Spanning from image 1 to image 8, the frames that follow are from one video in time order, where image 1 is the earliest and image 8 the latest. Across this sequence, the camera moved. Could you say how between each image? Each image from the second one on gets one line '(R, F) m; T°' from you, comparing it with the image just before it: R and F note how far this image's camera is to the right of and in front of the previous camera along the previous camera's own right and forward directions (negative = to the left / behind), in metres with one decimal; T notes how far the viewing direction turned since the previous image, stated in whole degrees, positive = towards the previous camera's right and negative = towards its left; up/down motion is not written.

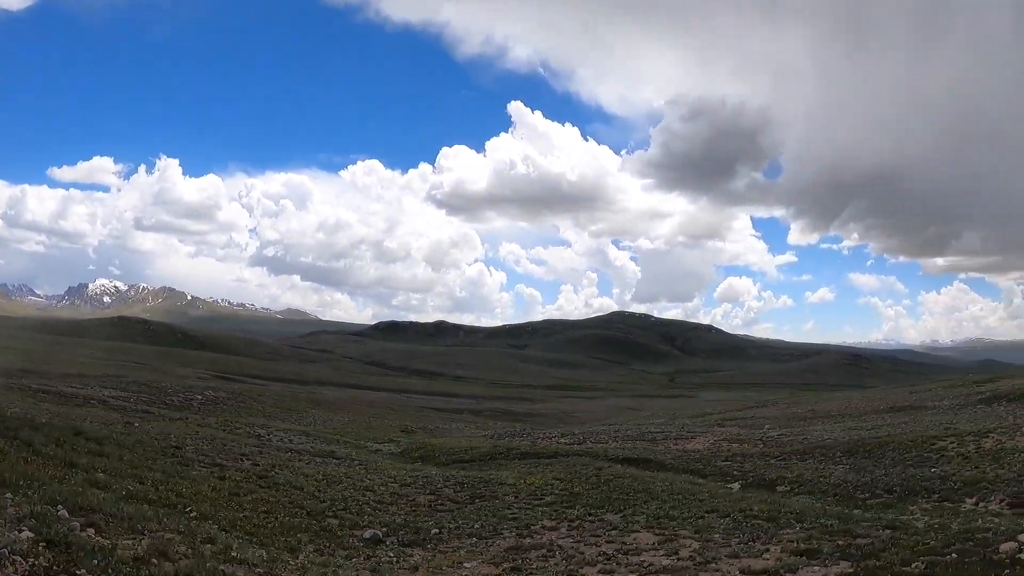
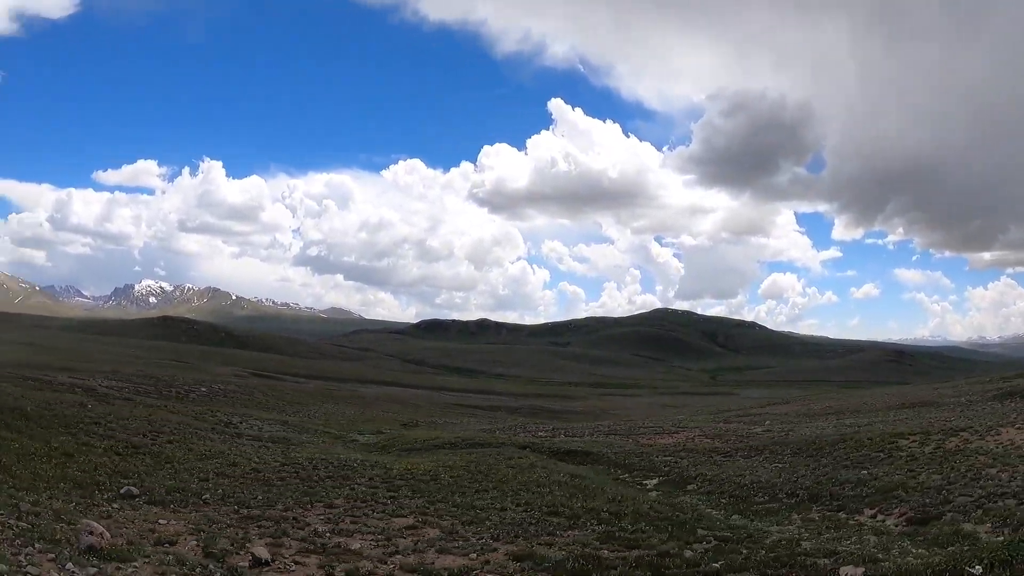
(+8.7, +5.4) m; -2°
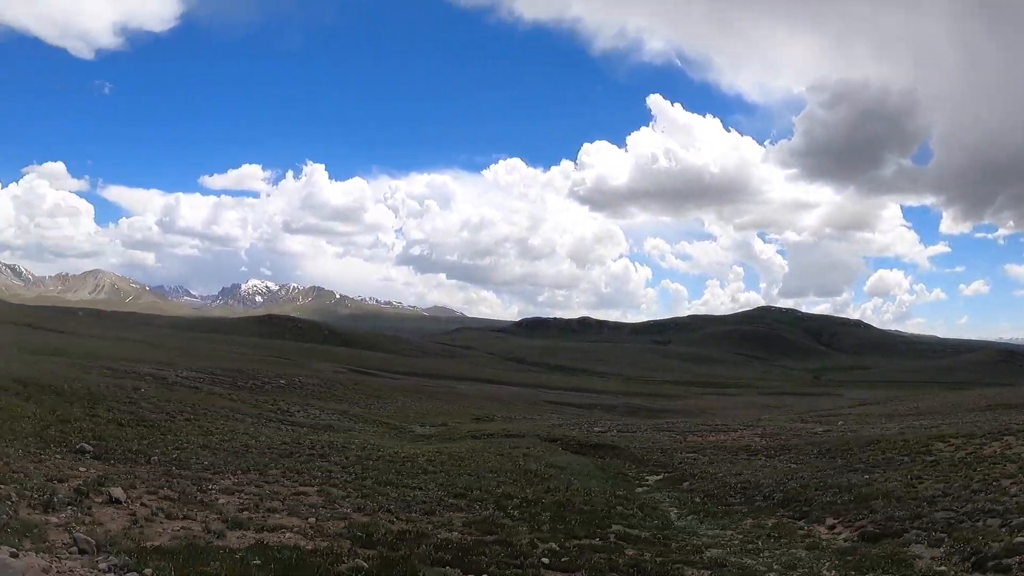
(+5.0, +1.5) m; -7°
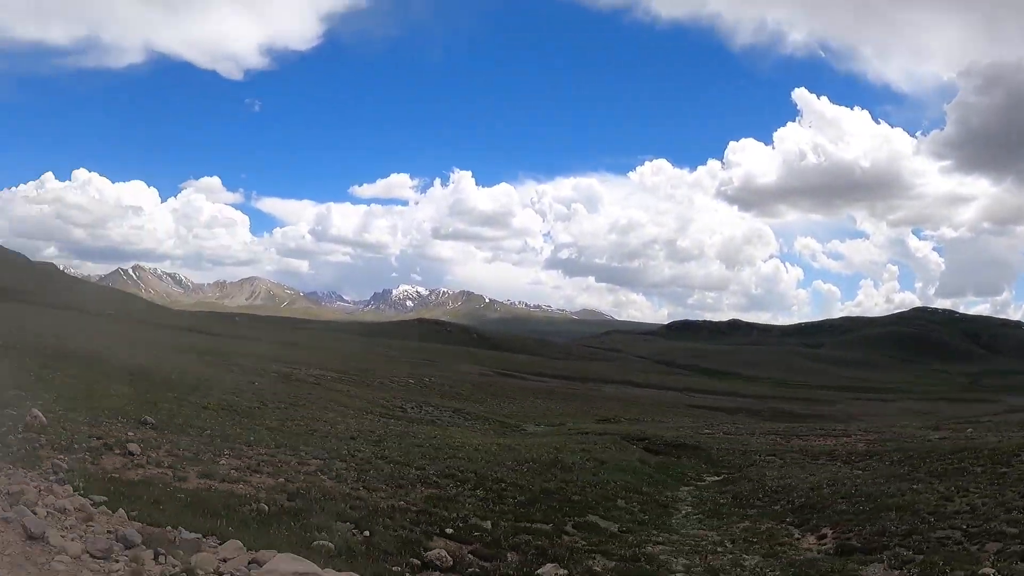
(+4.1, 0.0) m; -11°
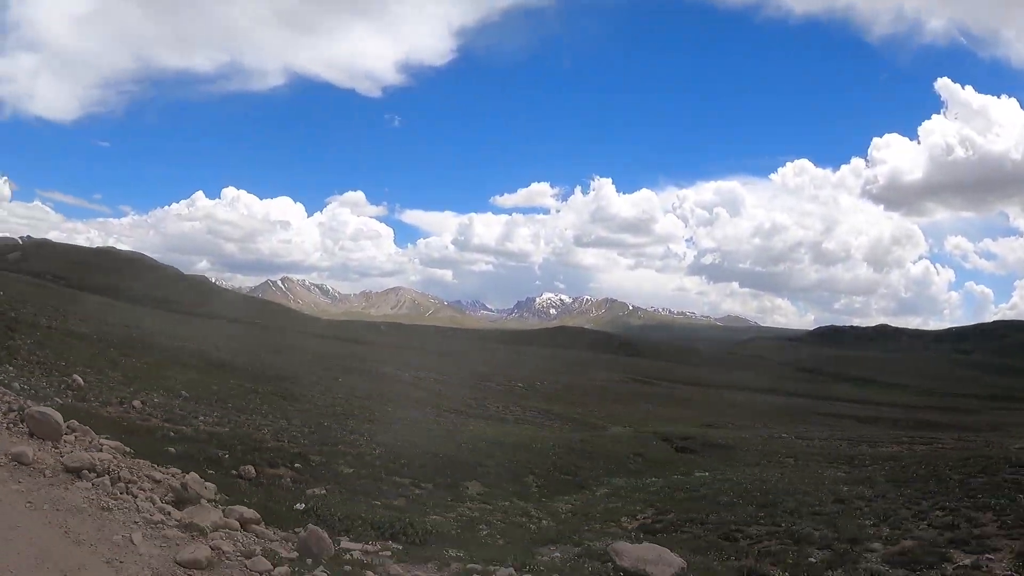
(+7.3, -3.2) m; -11°
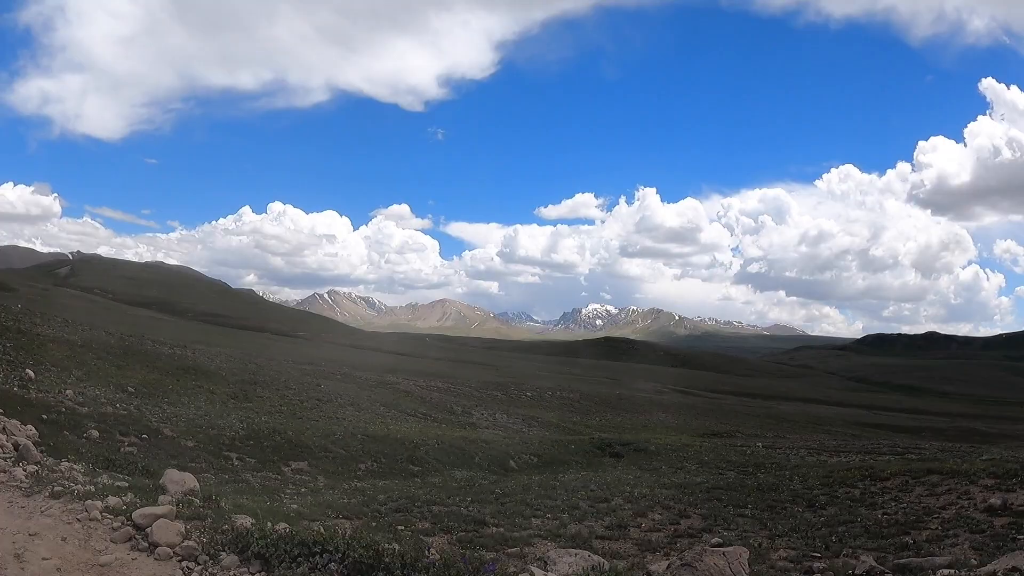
(+7.2, -3.8) m; -3°
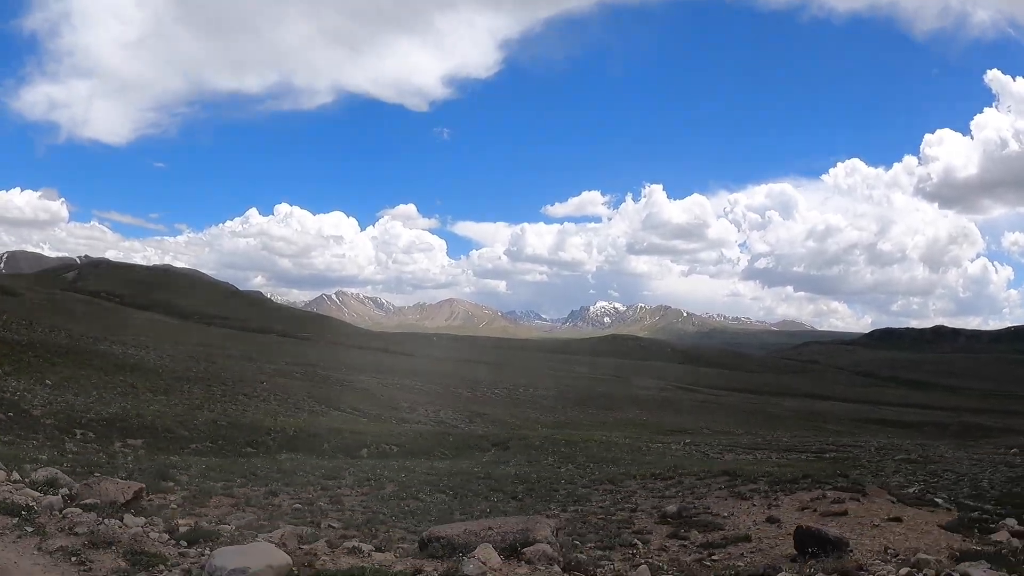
(-2.7, -1.5) m; -1°
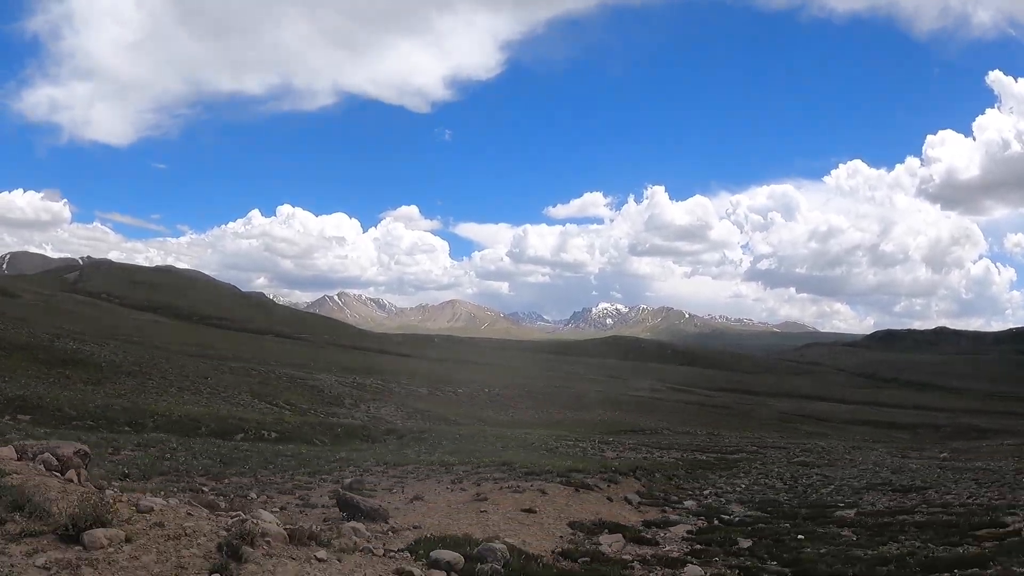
(+3.6, -0.2) m; 0°
